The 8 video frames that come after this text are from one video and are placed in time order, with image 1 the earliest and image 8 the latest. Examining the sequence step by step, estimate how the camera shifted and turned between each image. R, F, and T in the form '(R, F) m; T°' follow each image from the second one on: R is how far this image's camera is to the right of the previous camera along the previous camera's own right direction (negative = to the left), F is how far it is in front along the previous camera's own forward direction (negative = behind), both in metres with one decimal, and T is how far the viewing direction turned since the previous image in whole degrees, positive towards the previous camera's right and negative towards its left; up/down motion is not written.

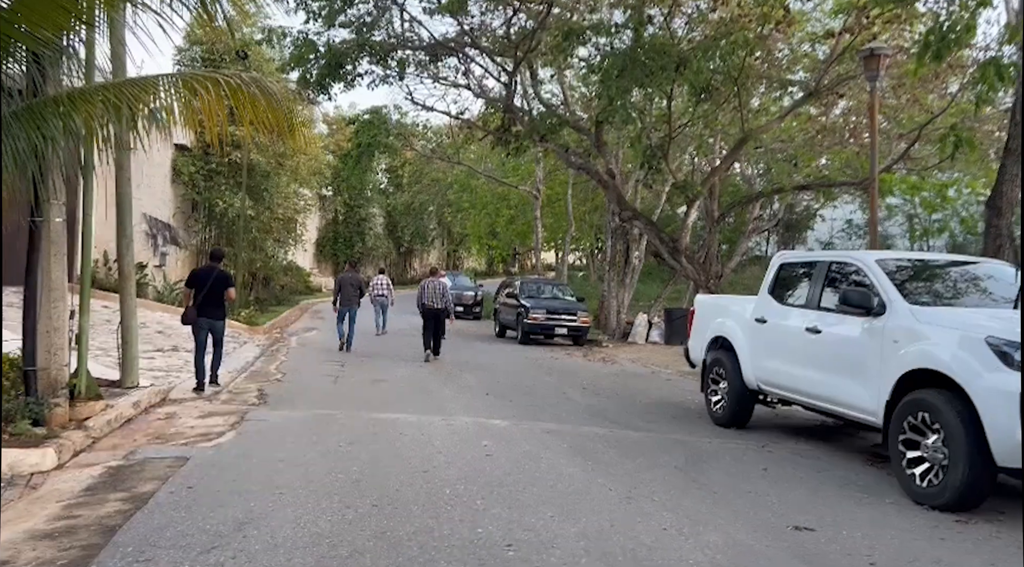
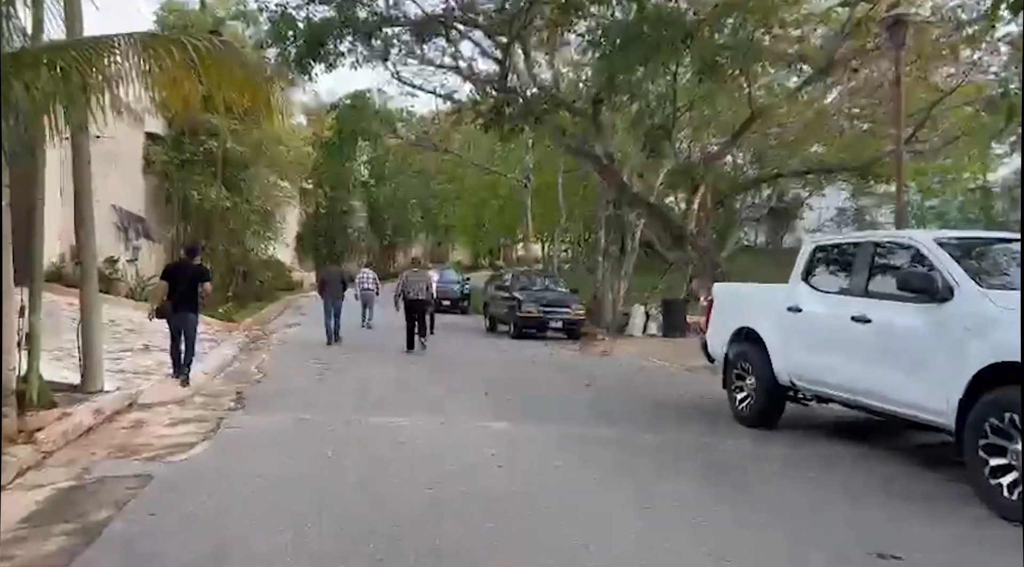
(-0.2, +1.0) m; +1°
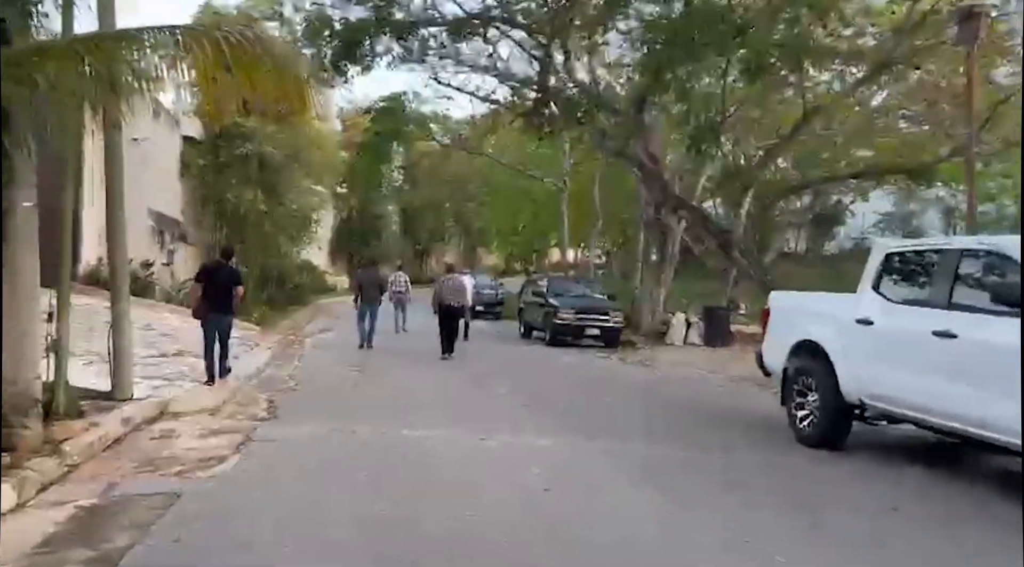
(-0.1, +0.5) m; -2°
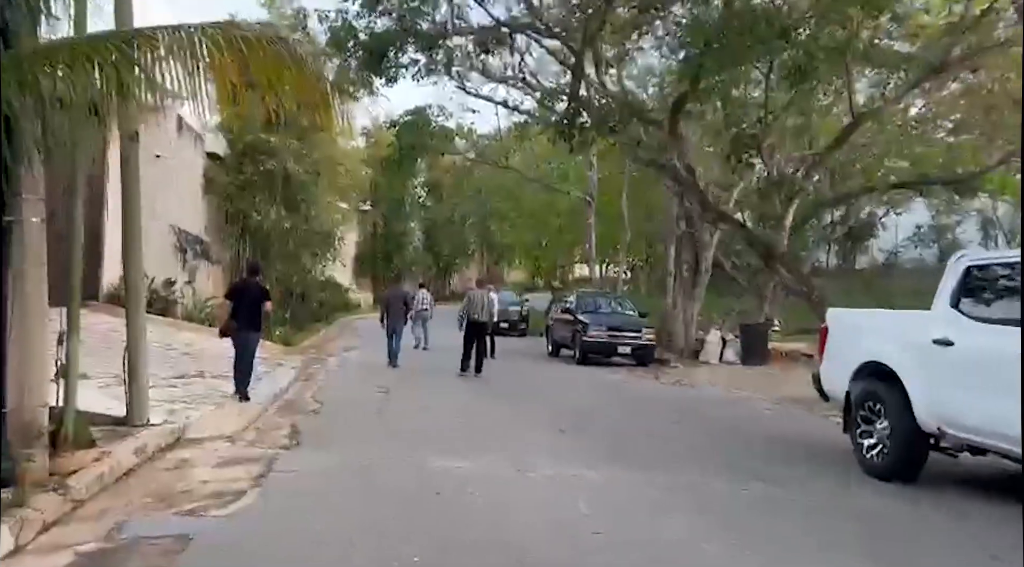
(-0.2, +0.6) m; -1°
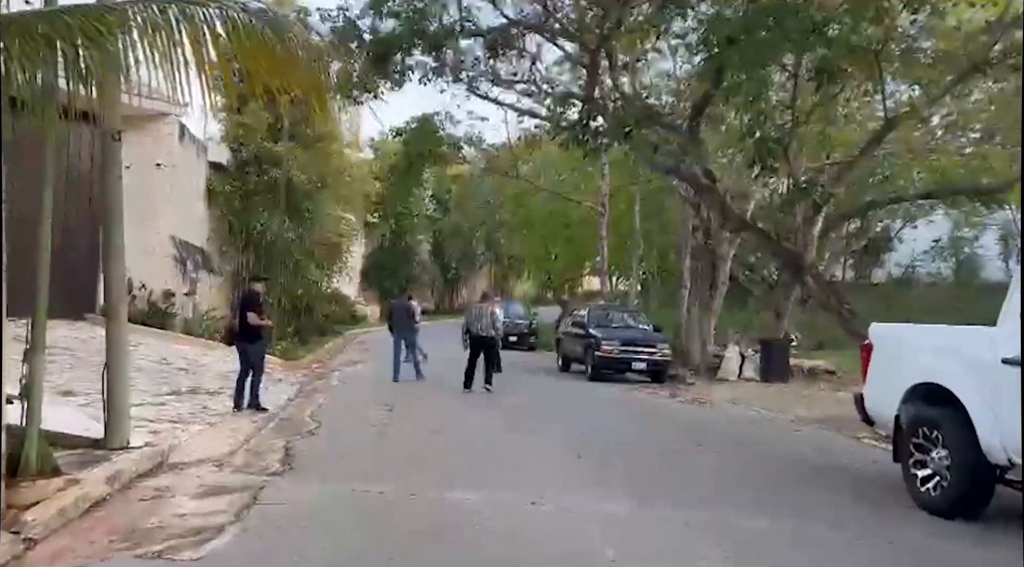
(0.0, +0.8) m; -1°
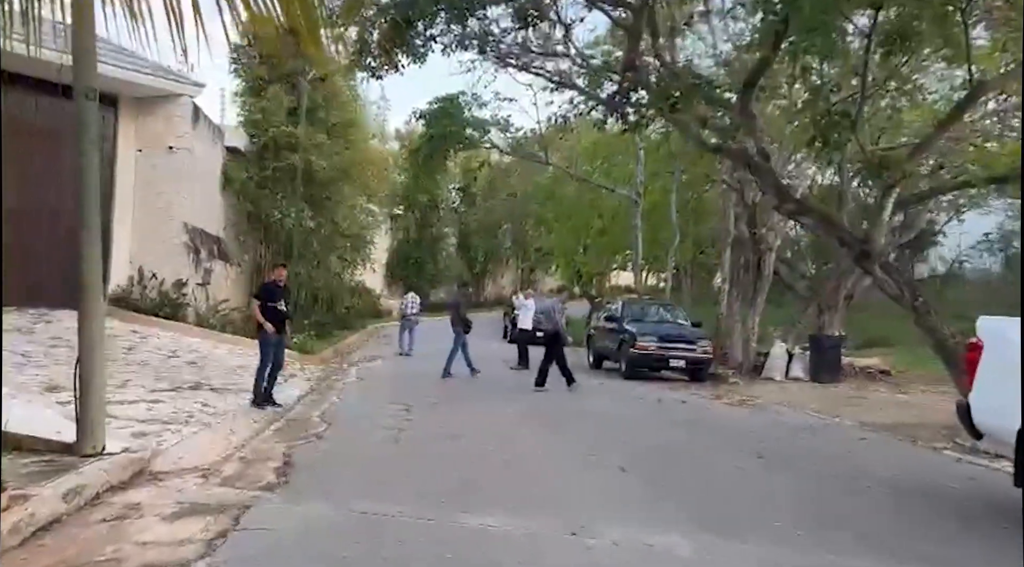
(-0.1, +1.3) m; -2°
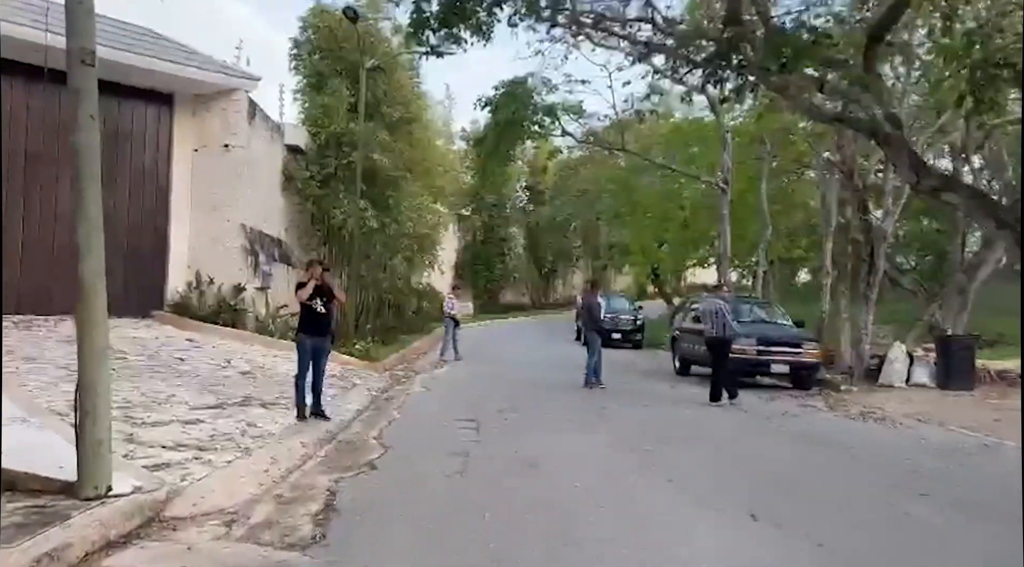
(-0.2, +1.8) m; -4°
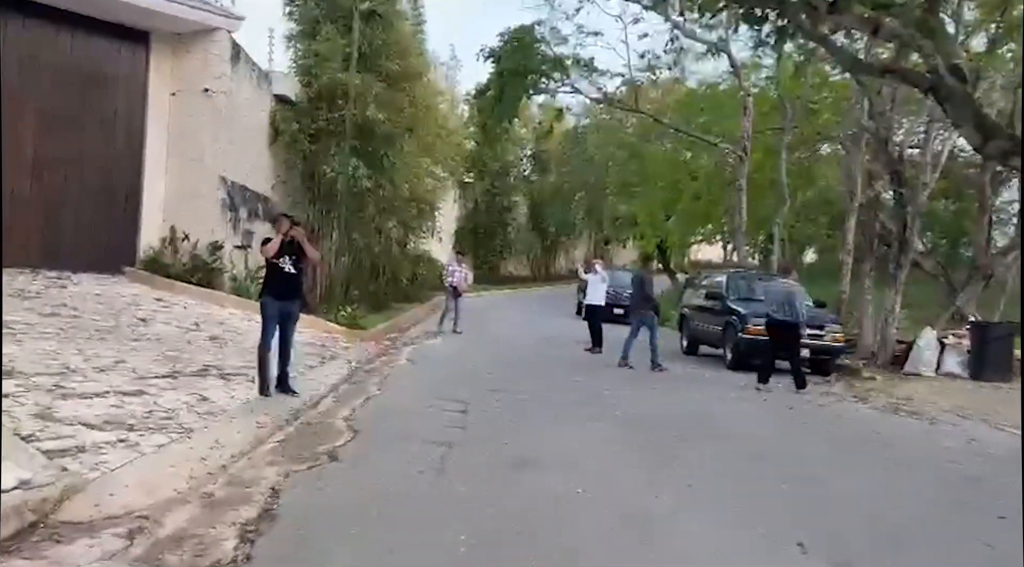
(+0.1, +1.5) m; 0°
